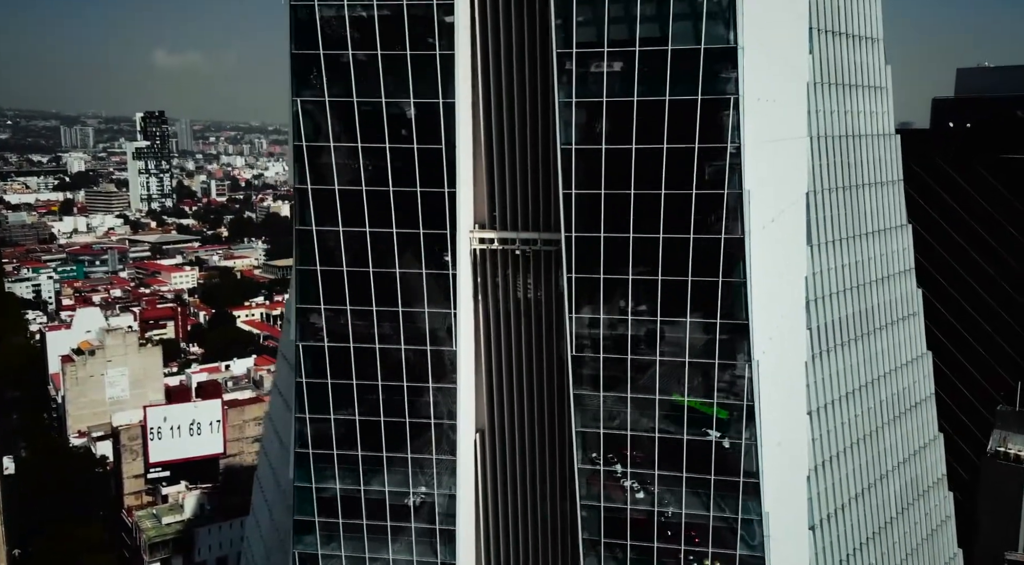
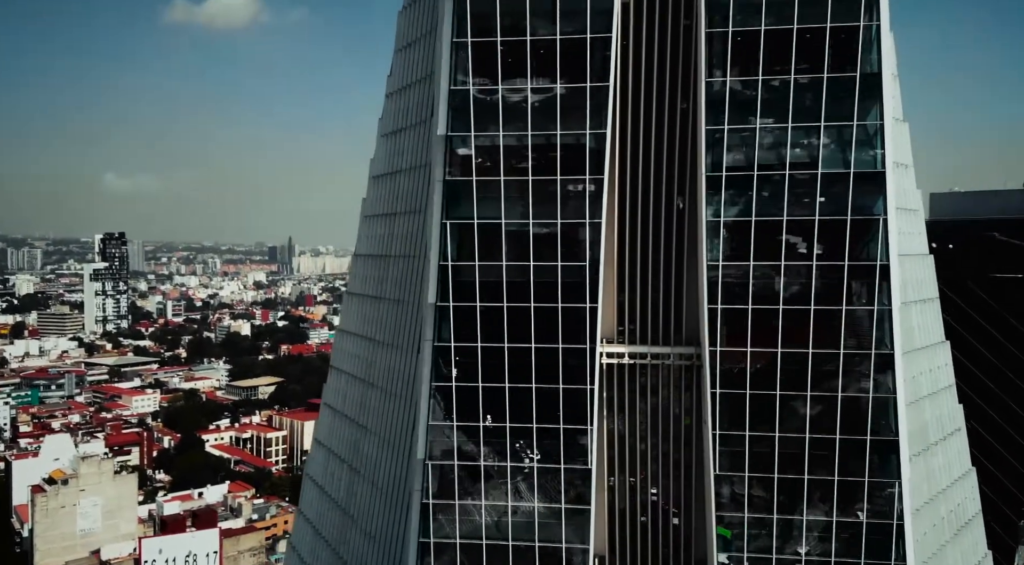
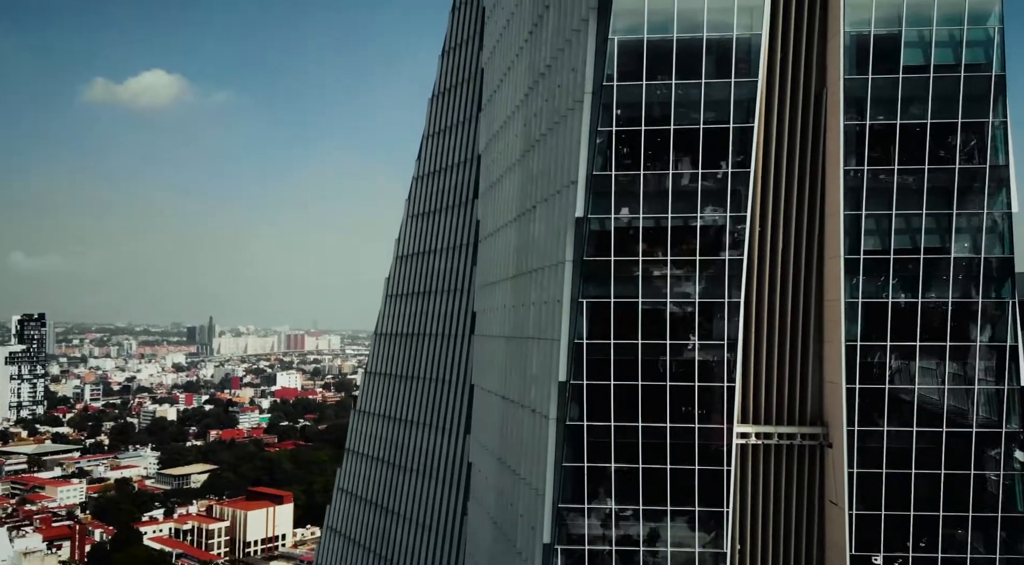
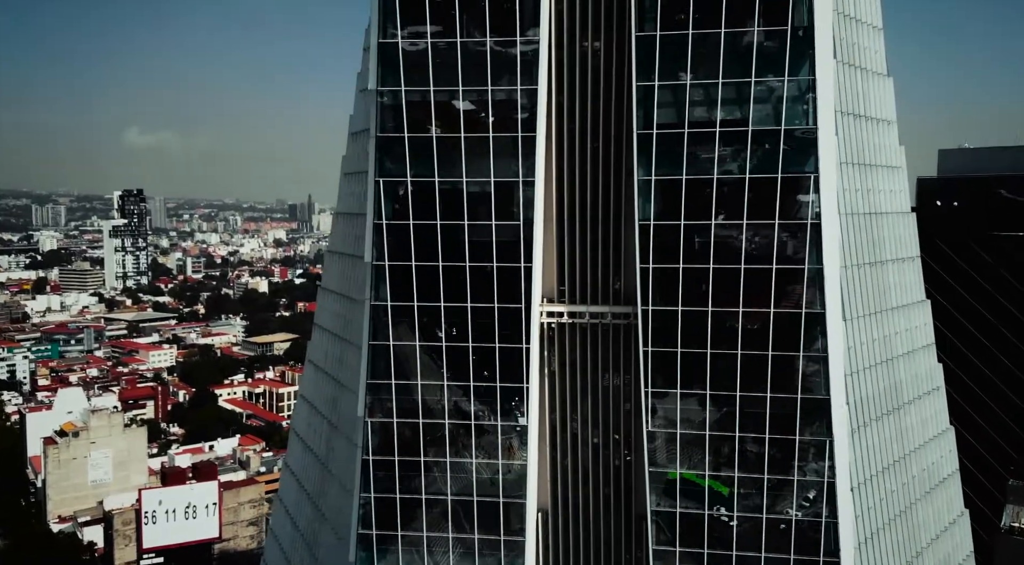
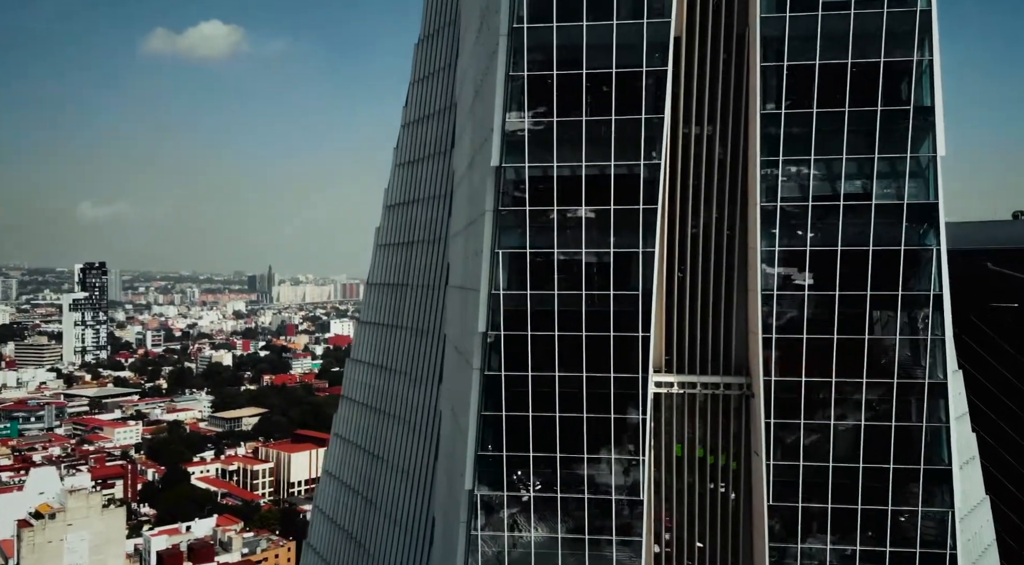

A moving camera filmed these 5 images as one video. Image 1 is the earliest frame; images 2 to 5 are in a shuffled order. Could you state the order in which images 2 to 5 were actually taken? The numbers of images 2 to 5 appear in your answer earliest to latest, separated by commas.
4, 2, 5, 3
